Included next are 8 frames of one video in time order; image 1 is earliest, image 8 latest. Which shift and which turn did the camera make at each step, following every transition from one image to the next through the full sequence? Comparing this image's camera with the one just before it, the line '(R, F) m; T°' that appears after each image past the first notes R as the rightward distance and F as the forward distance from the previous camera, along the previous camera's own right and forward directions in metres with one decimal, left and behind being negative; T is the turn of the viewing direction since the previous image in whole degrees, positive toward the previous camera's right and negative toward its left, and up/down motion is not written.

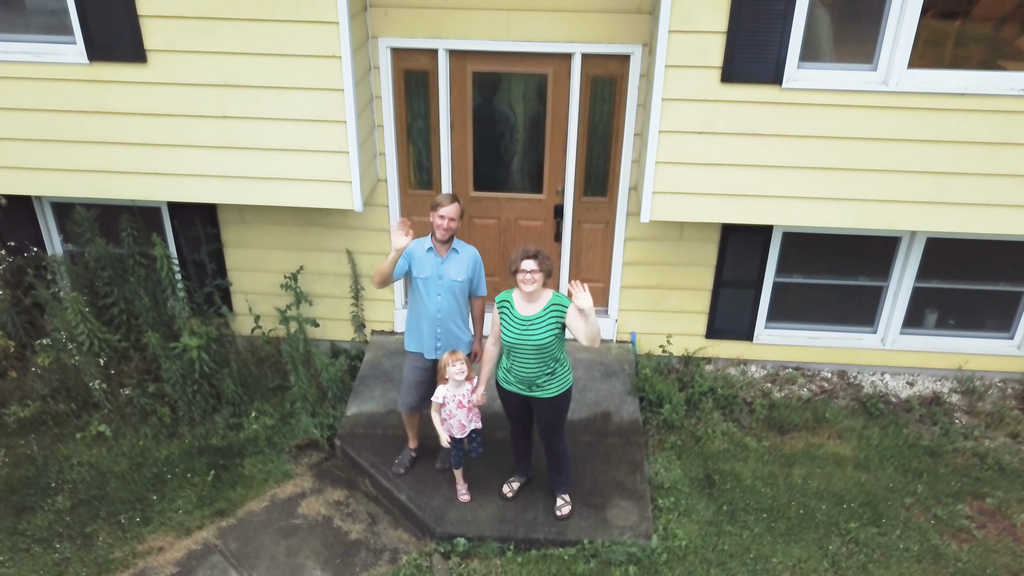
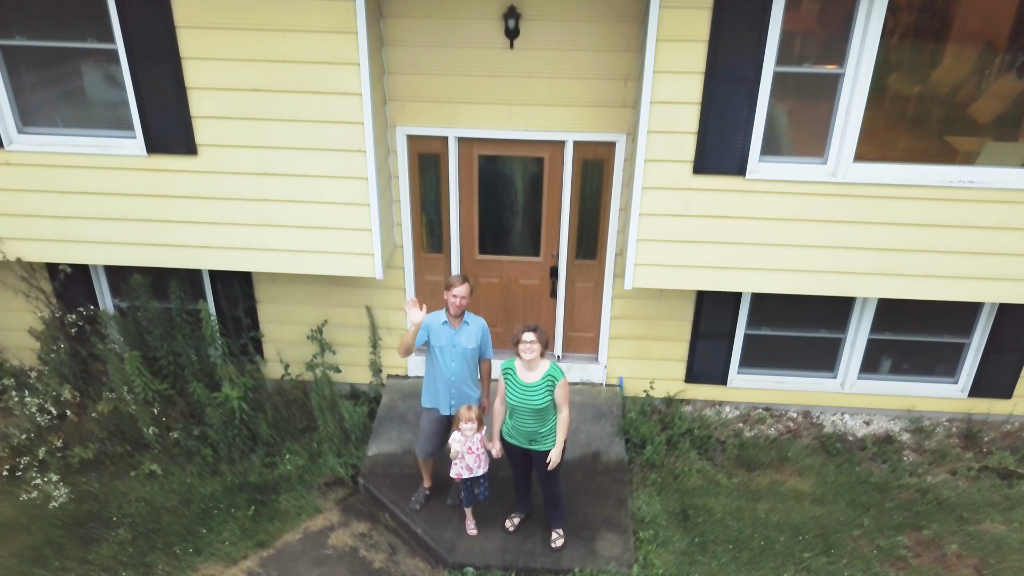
(0.0, -0.7) m; 0°
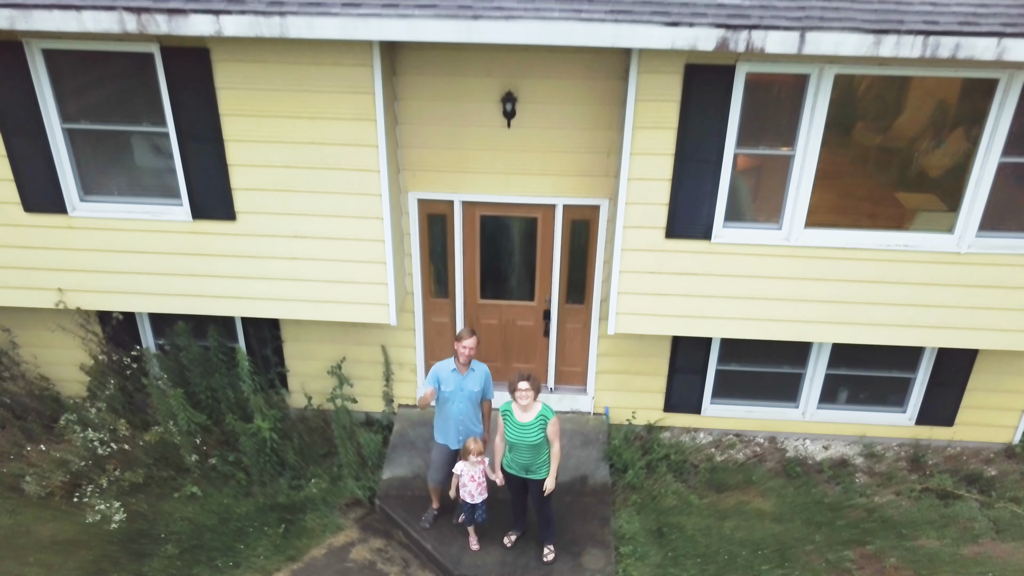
(0.0, -0.7) m; 0°
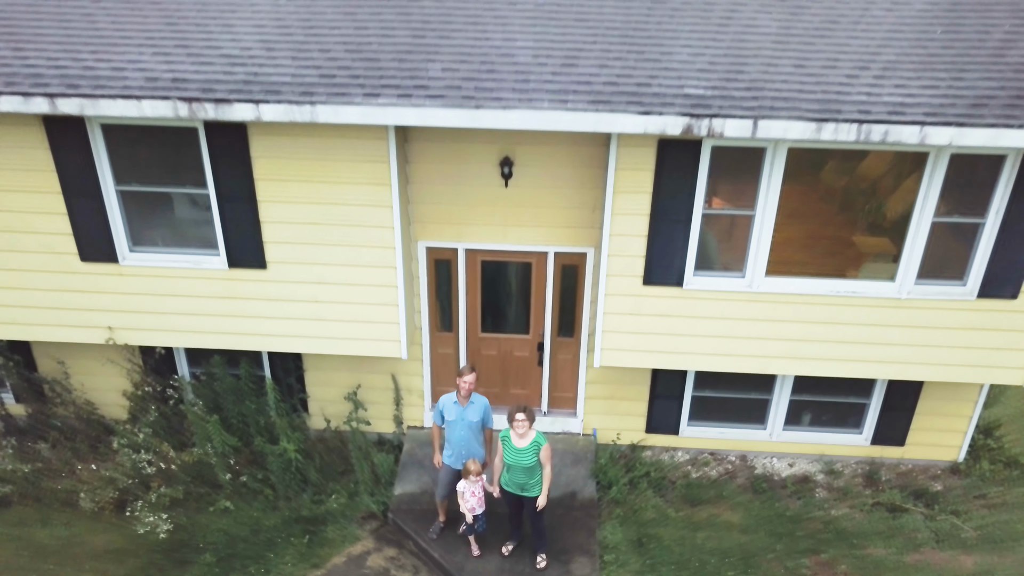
(0.0, -0.8) m; 0°
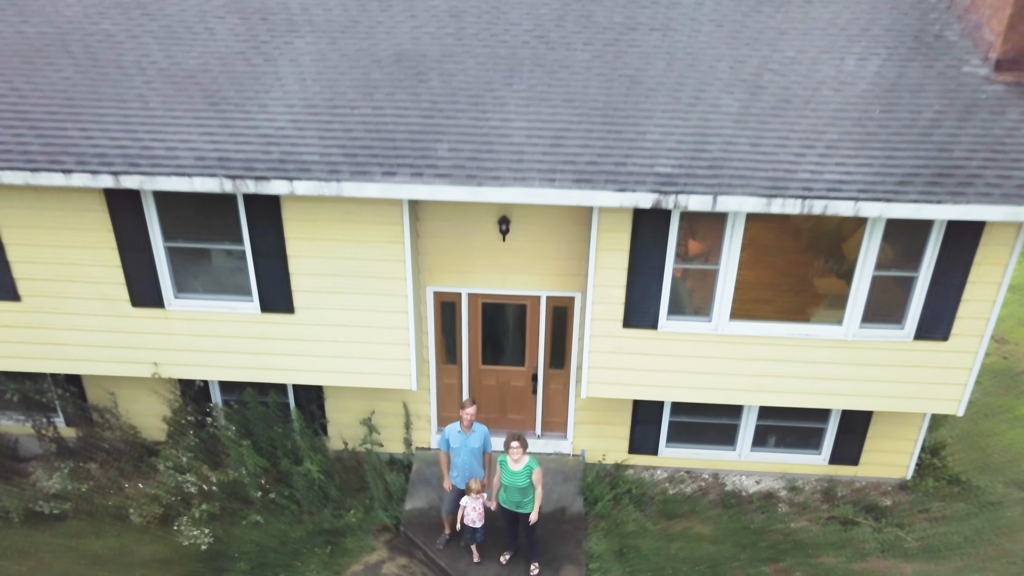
(0.0, -0.9) m; 0°
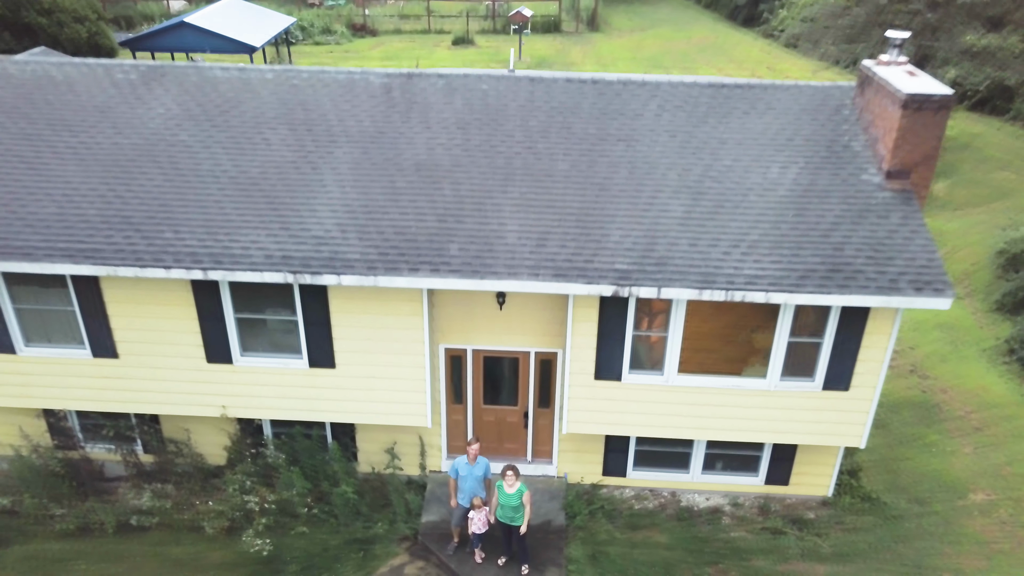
(0.0, -2.0) m; 0°
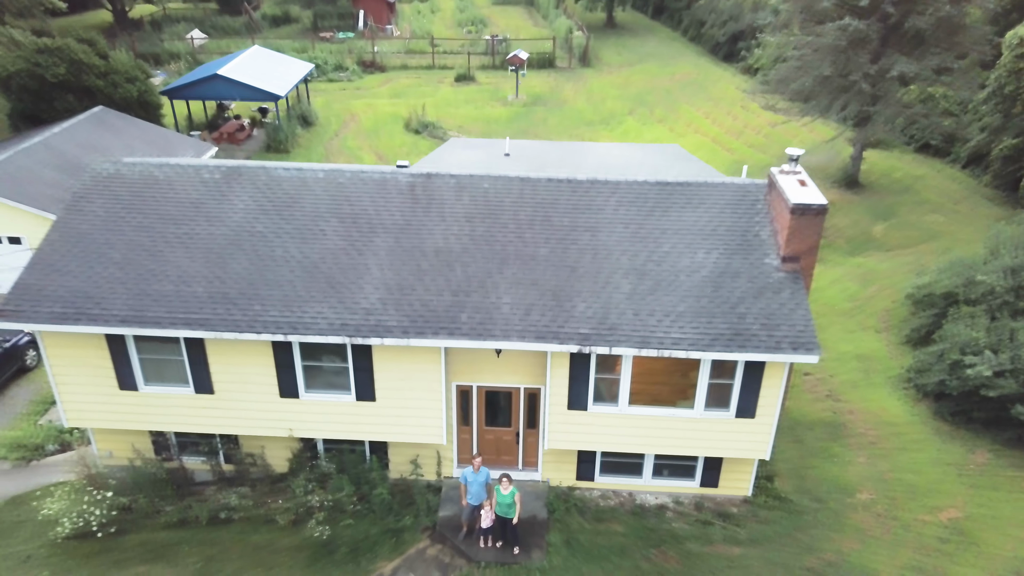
(+0.1, -3.2) m; 0°
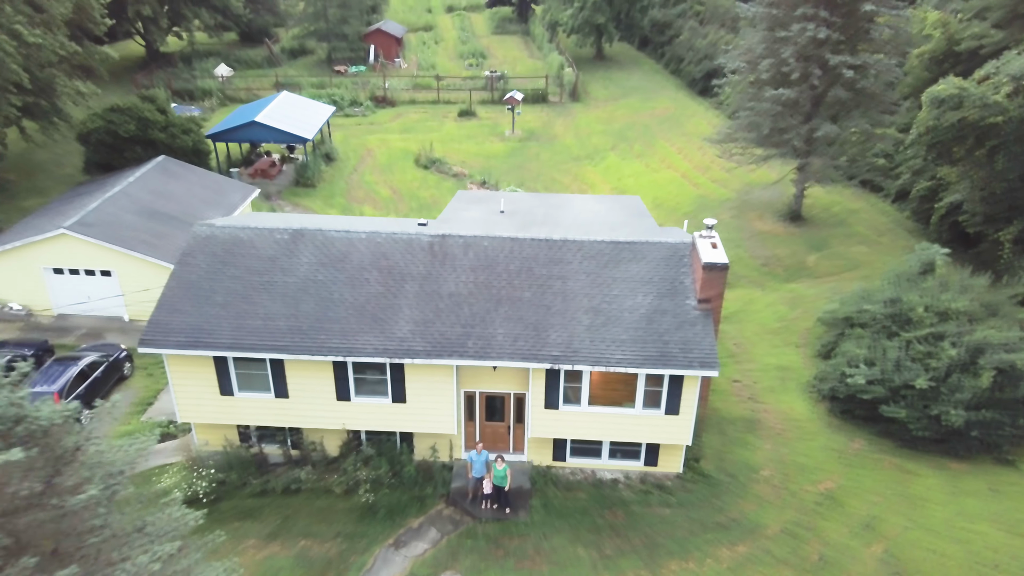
(+0.1, -4.8) m; 0°
